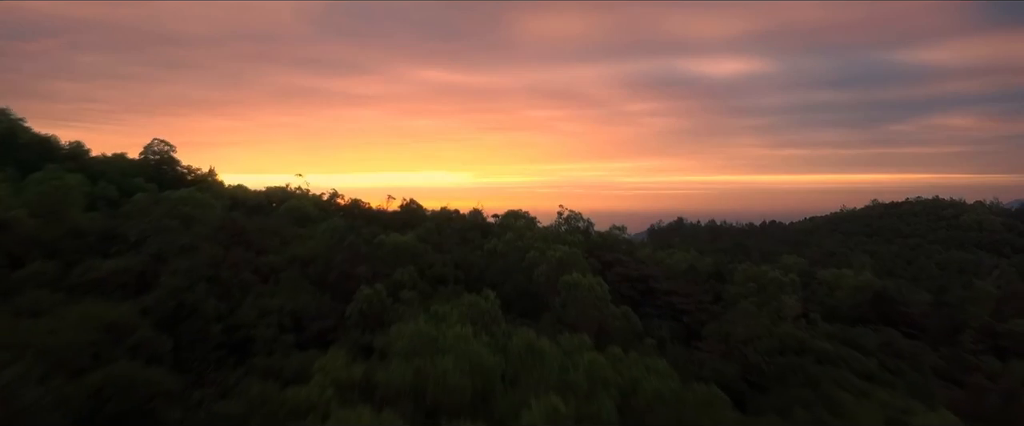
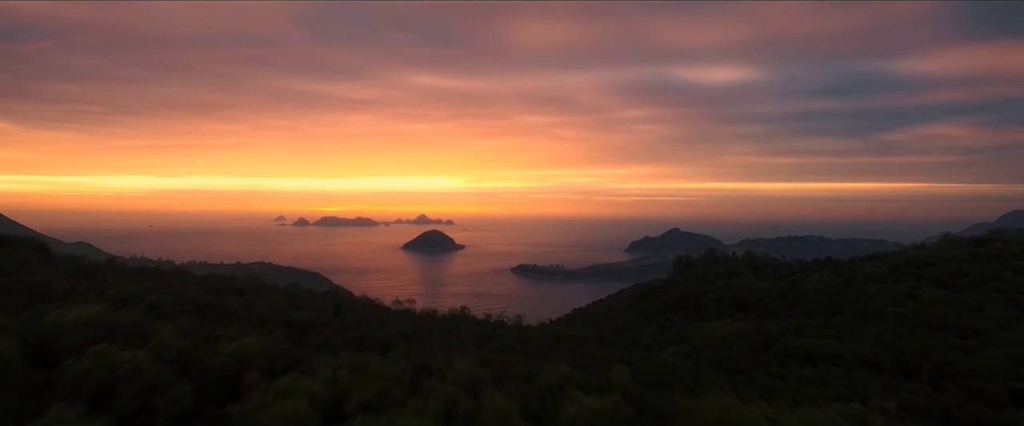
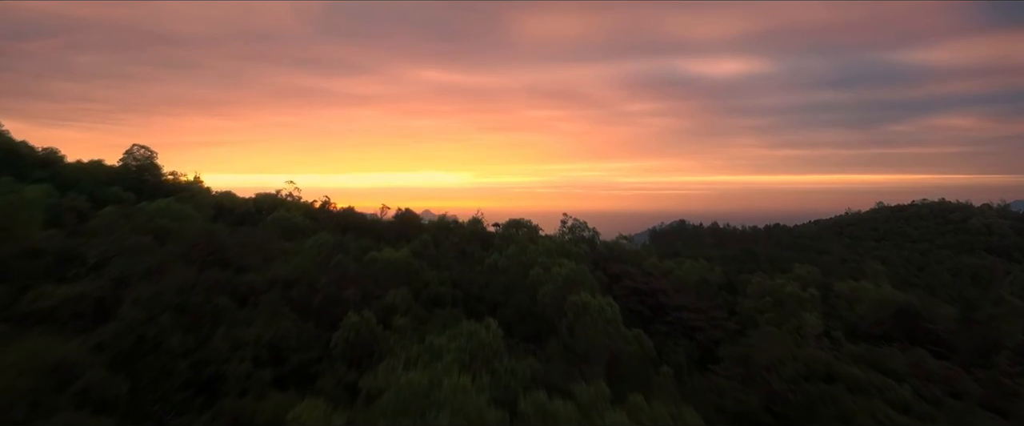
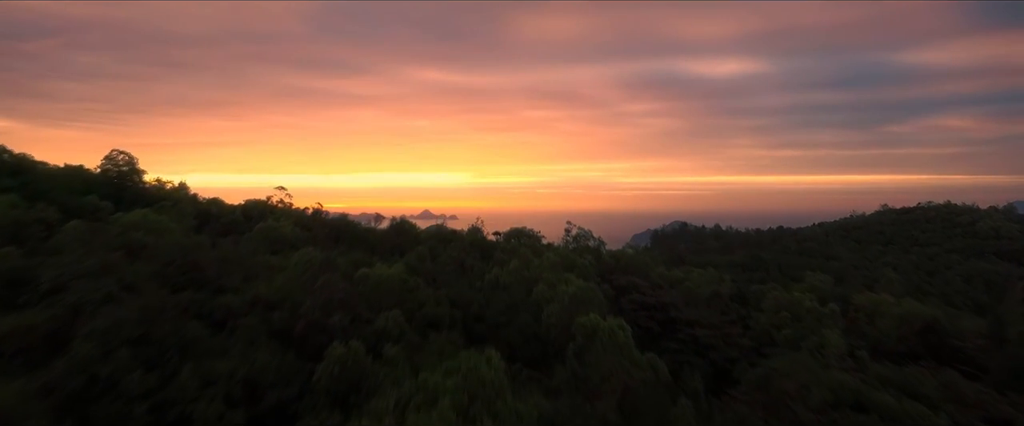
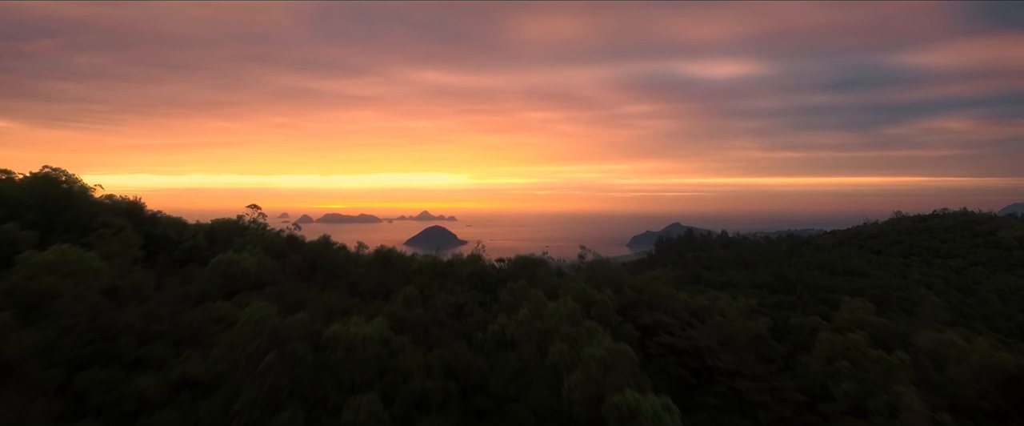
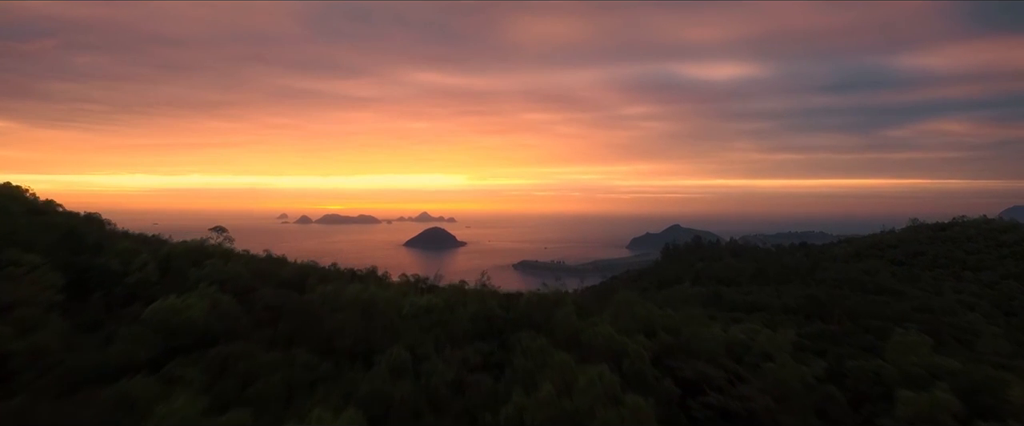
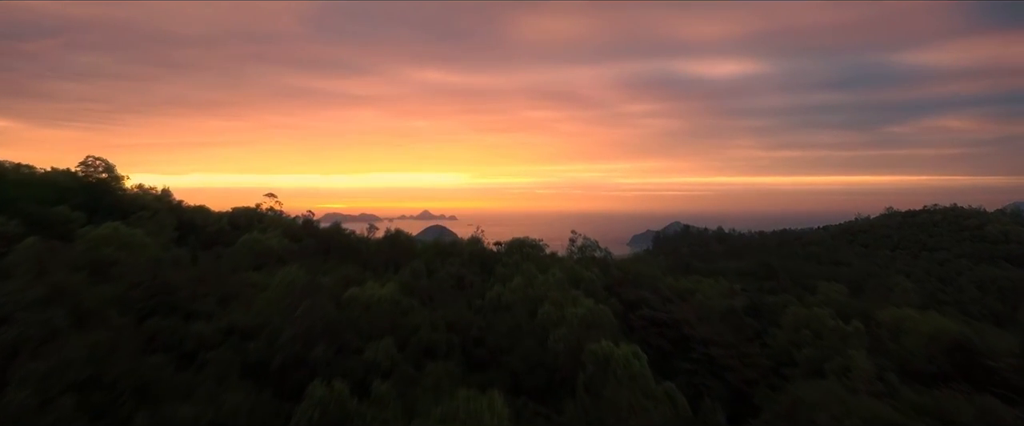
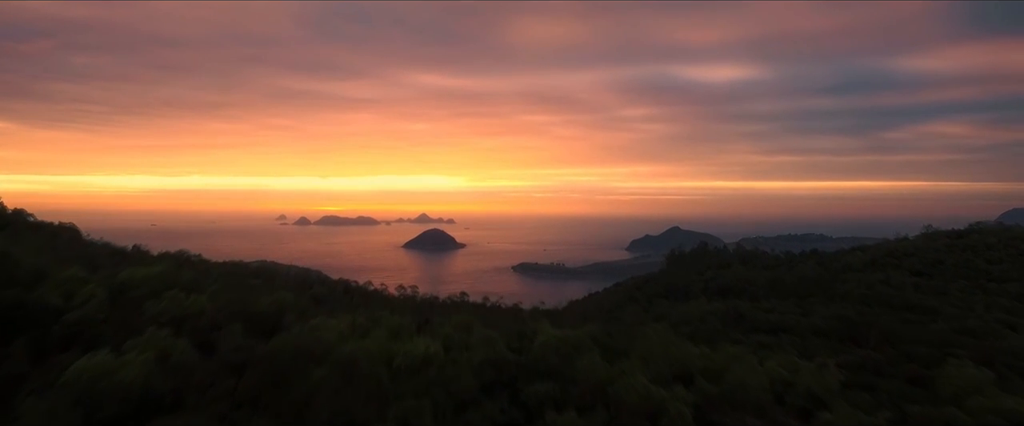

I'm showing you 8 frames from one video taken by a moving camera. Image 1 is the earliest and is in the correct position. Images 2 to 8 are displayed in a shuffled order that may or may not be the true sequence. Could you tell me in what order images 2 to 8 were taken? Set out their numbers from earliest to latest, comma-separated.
3, 4, 7, 5, 6, 8, 2
